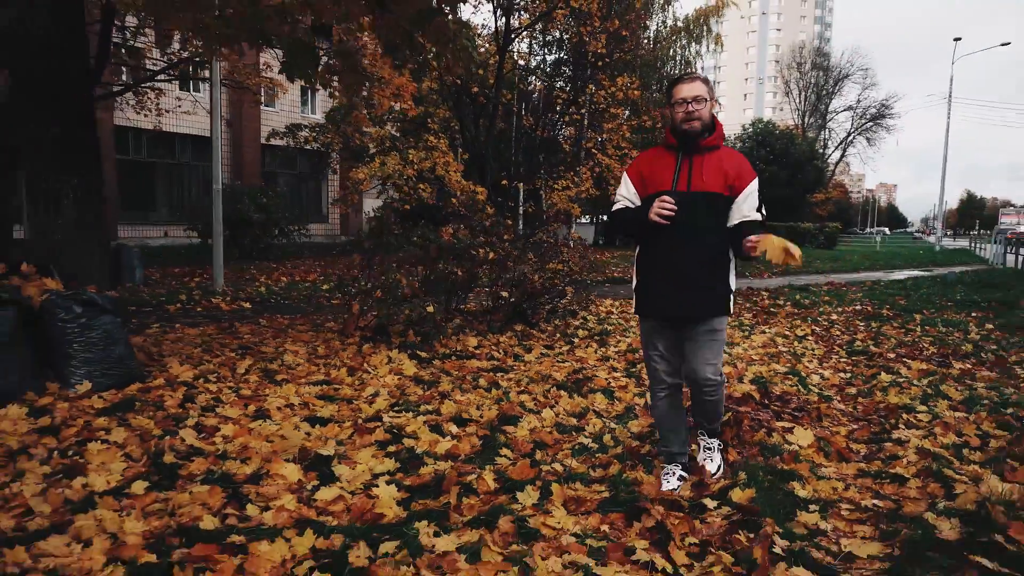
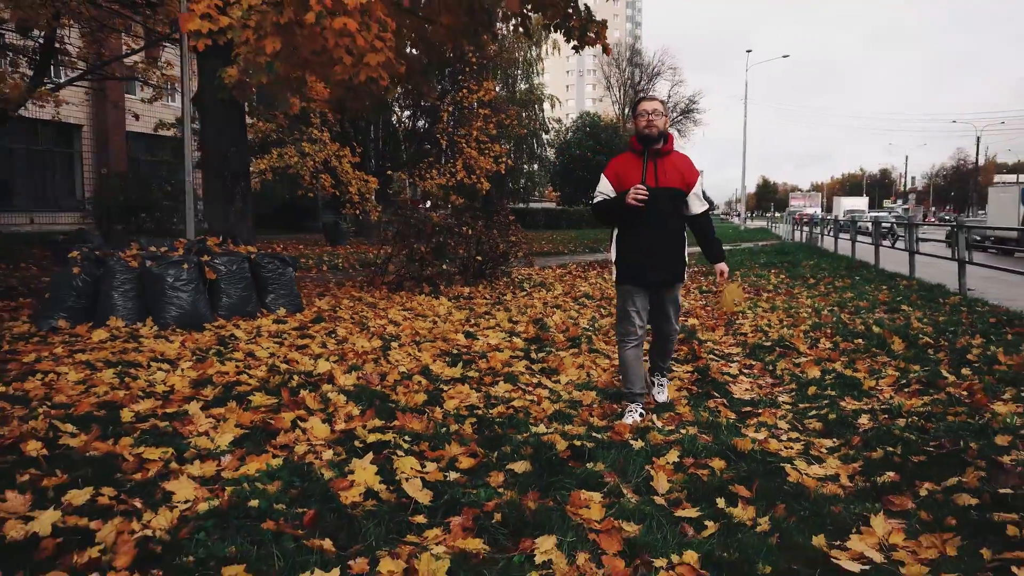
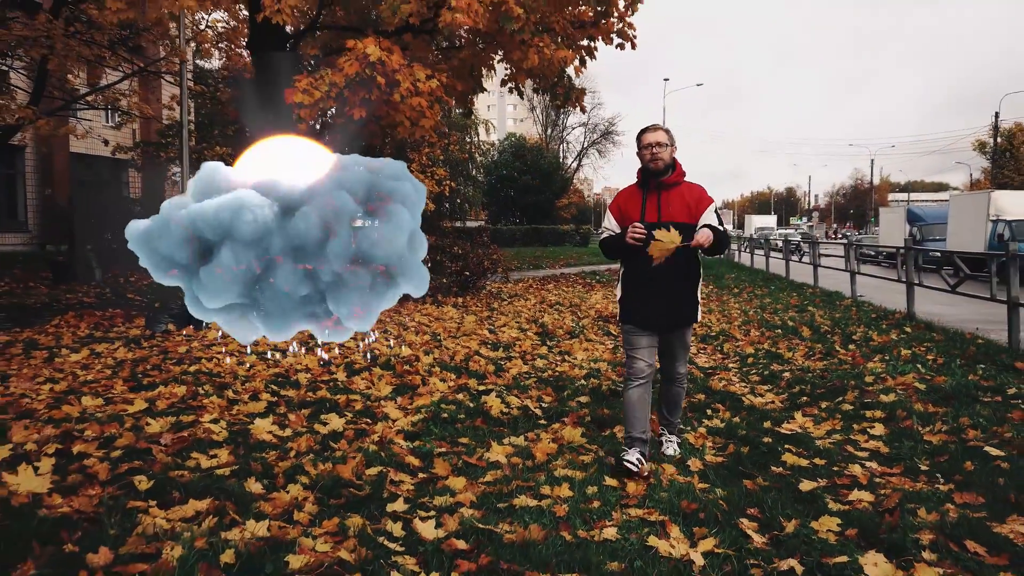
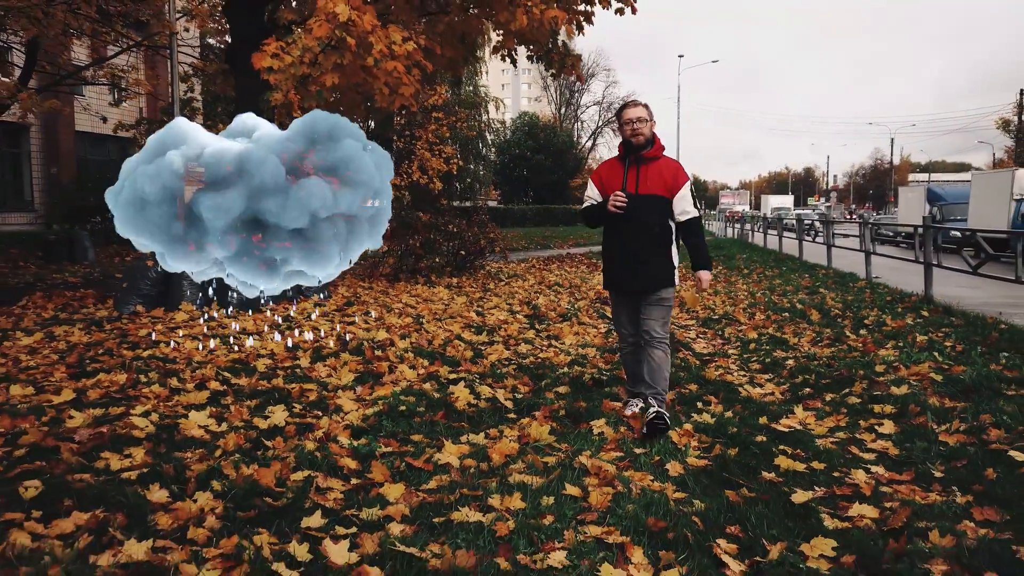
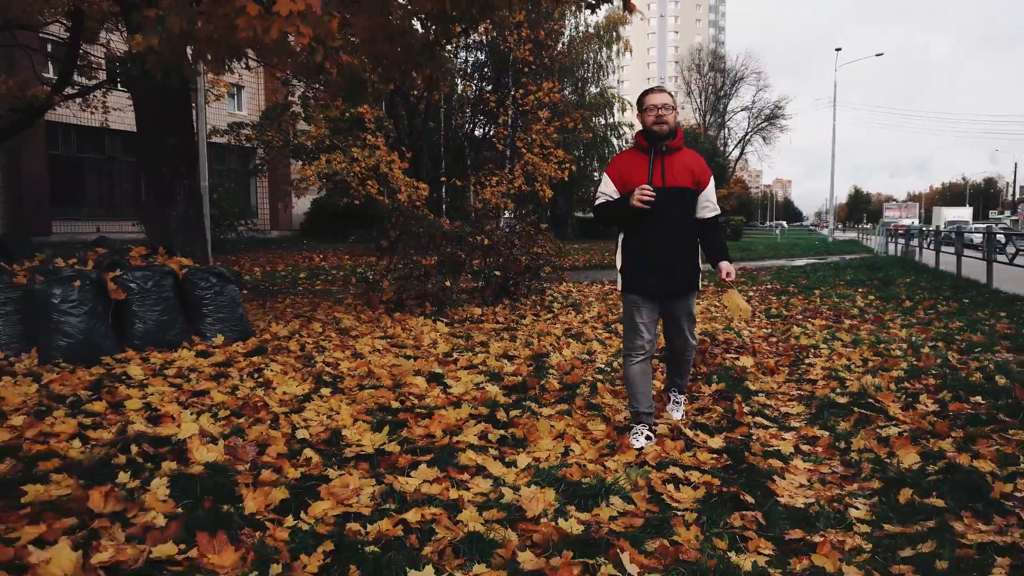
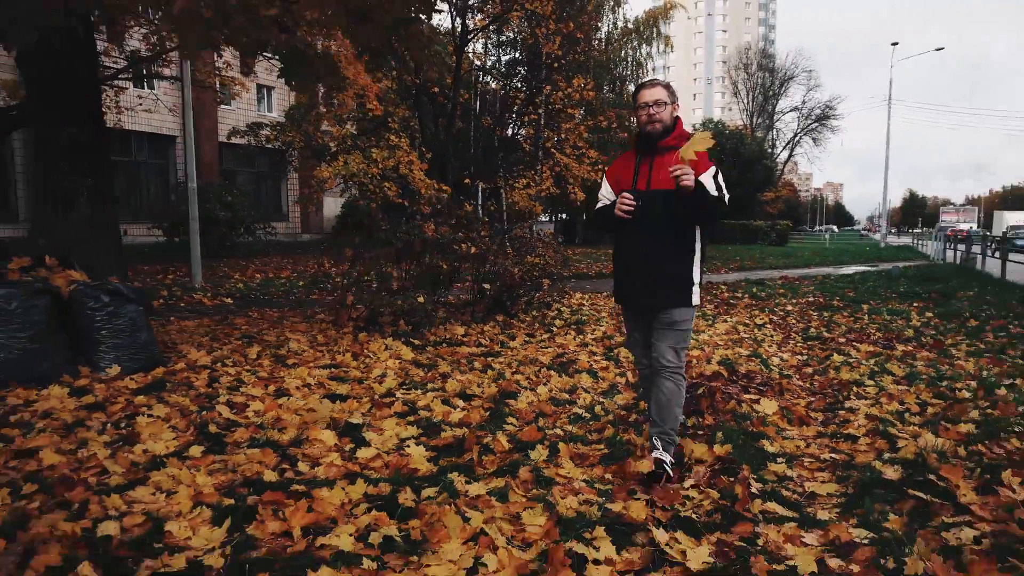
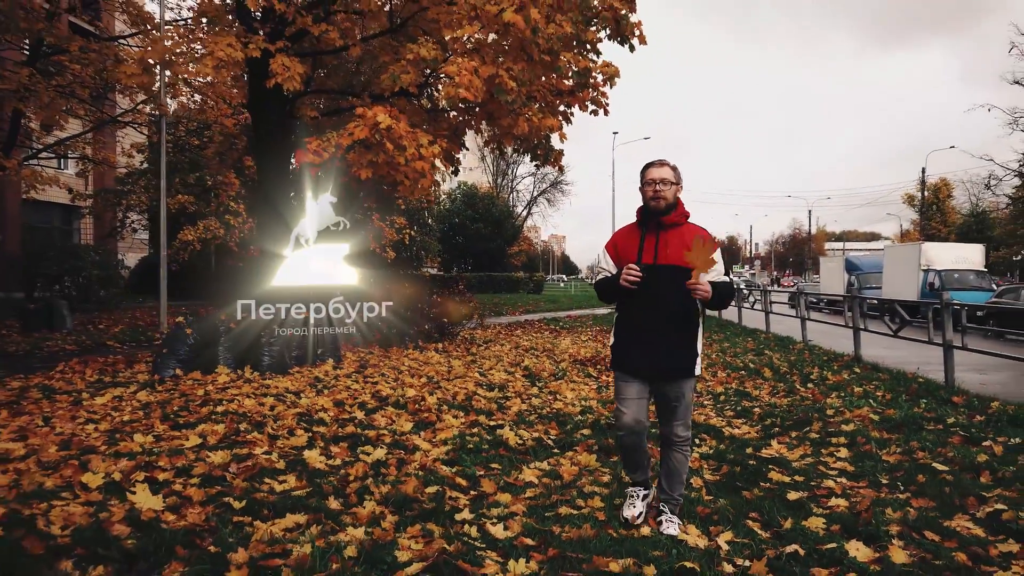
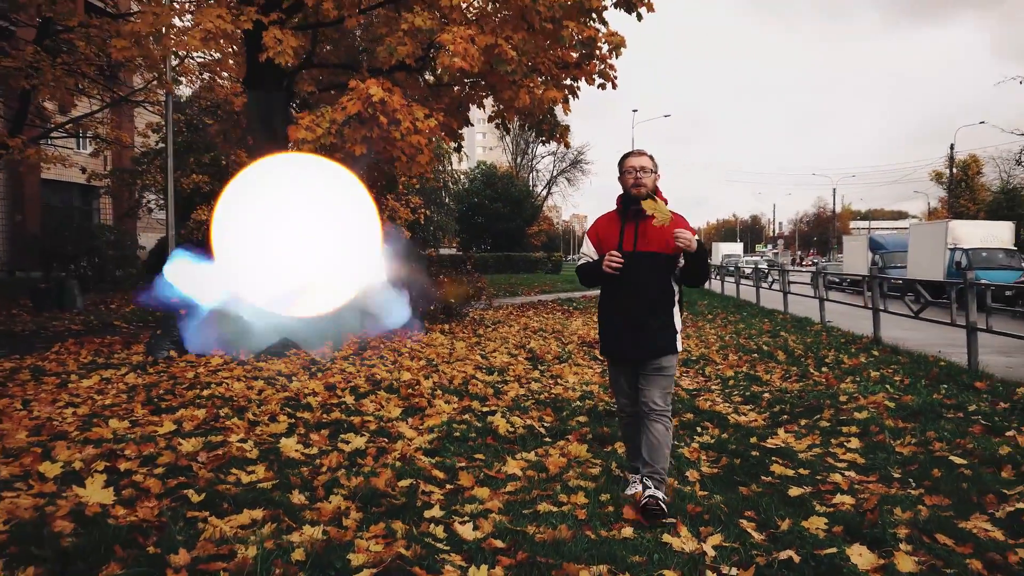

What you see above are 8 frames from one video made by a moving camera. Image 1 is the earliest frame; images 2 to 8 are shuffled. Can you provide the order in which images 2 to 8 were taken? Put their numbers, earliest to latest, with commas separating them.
6, 5, 2, 4, 3, 8, 7
